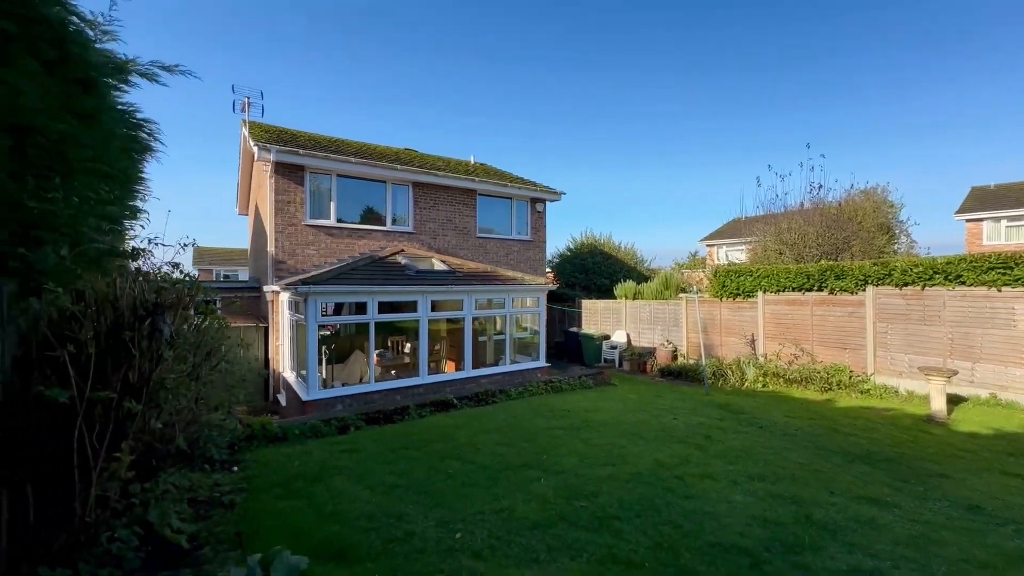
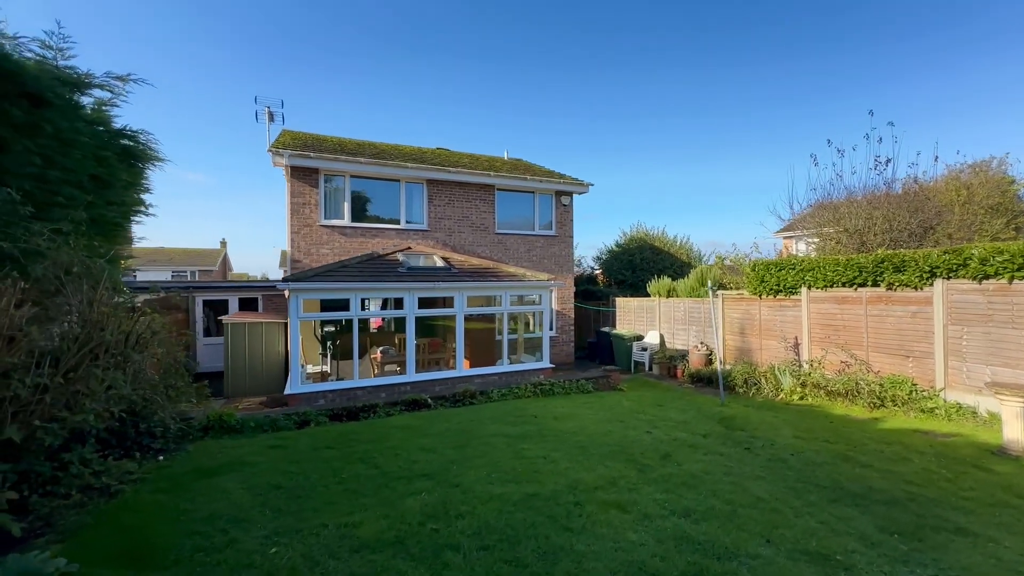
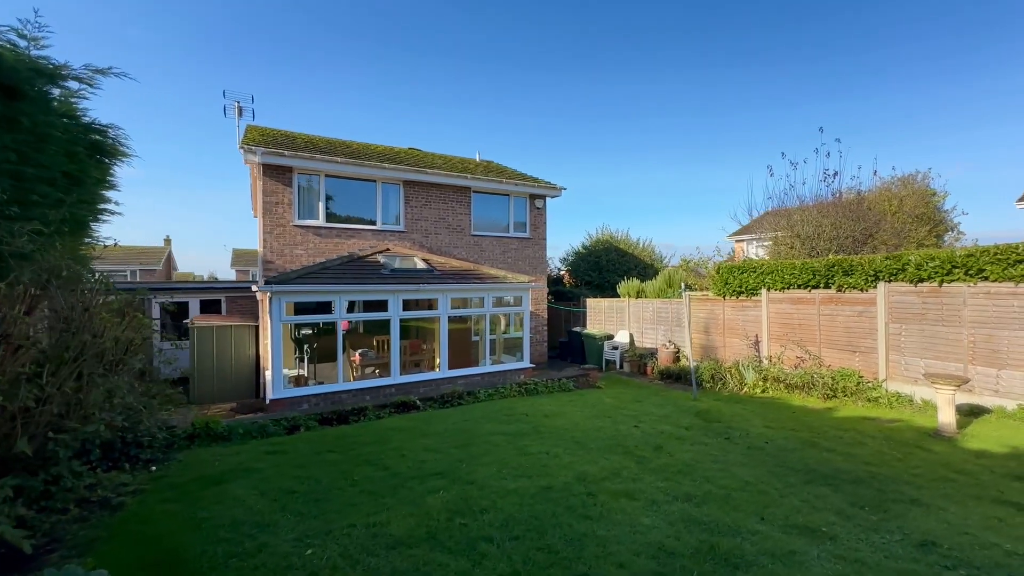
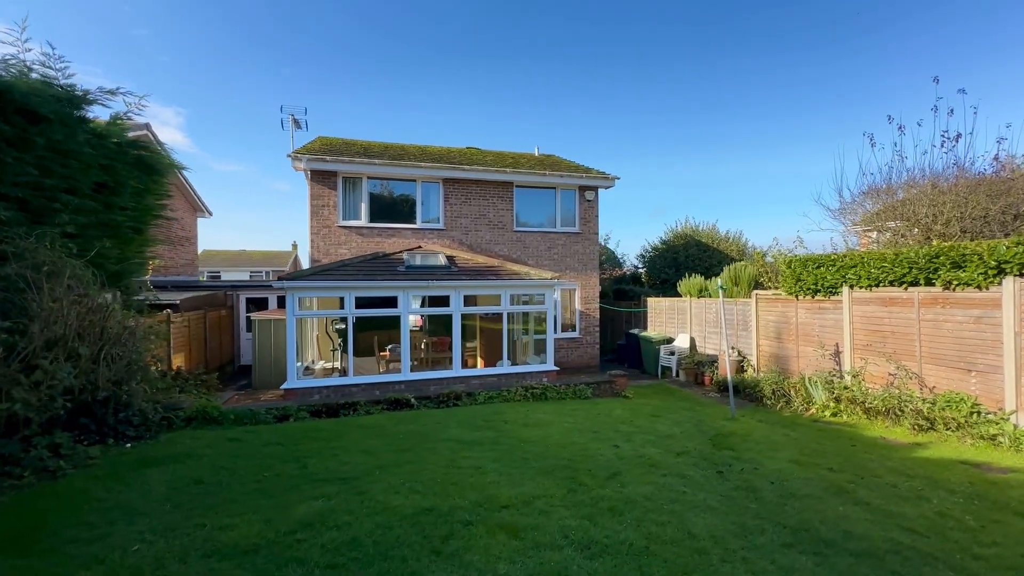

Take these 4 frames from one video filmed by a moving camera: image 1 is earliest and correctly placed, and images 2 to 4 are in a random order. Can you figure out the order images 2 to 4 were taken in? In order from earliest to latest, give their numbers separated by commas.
3, 2, 4
